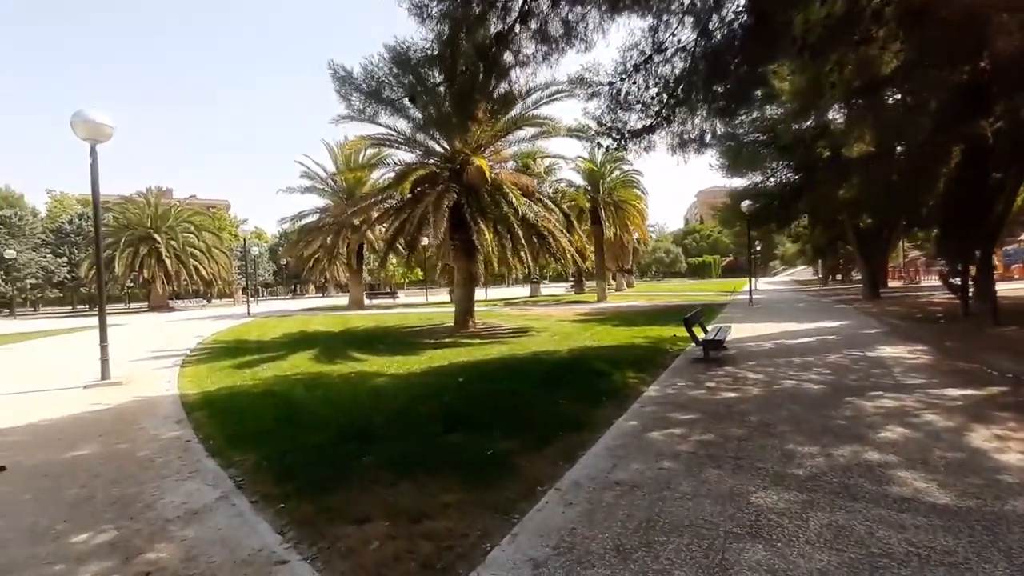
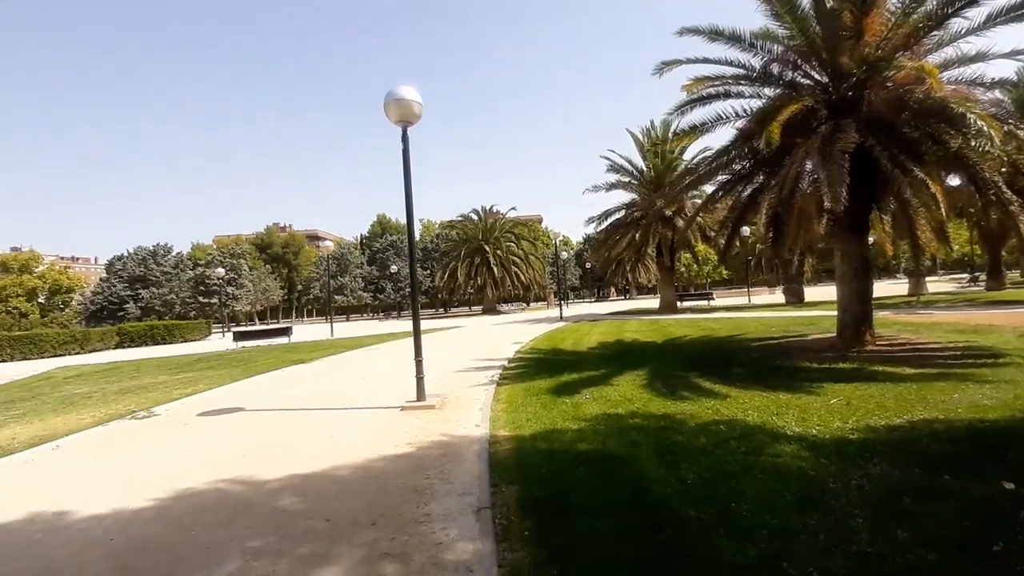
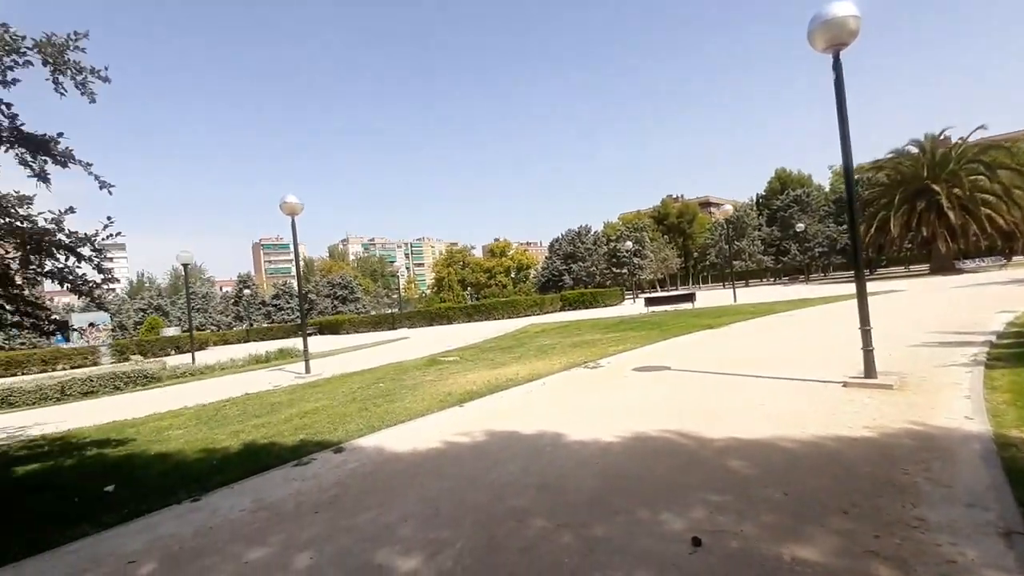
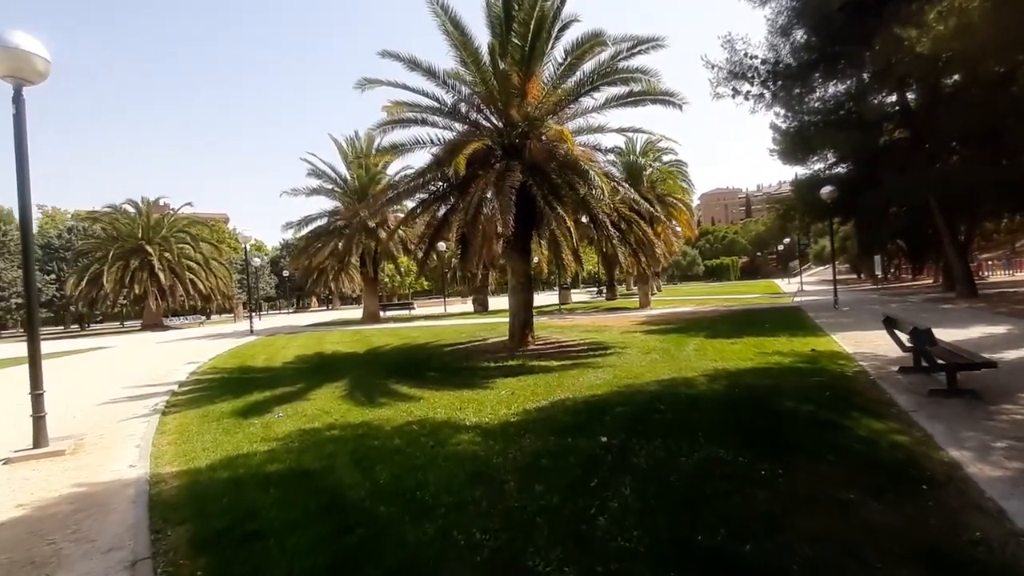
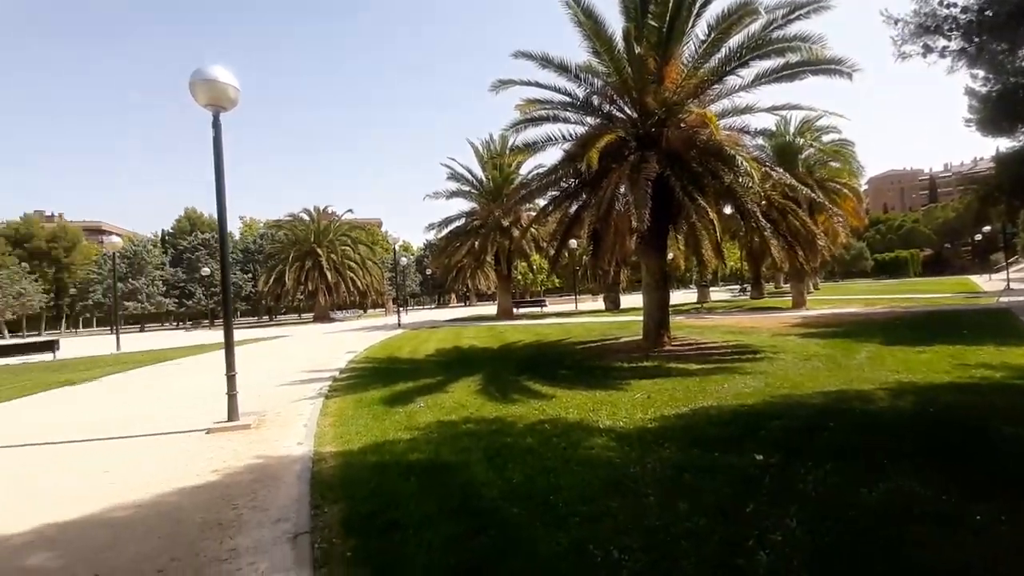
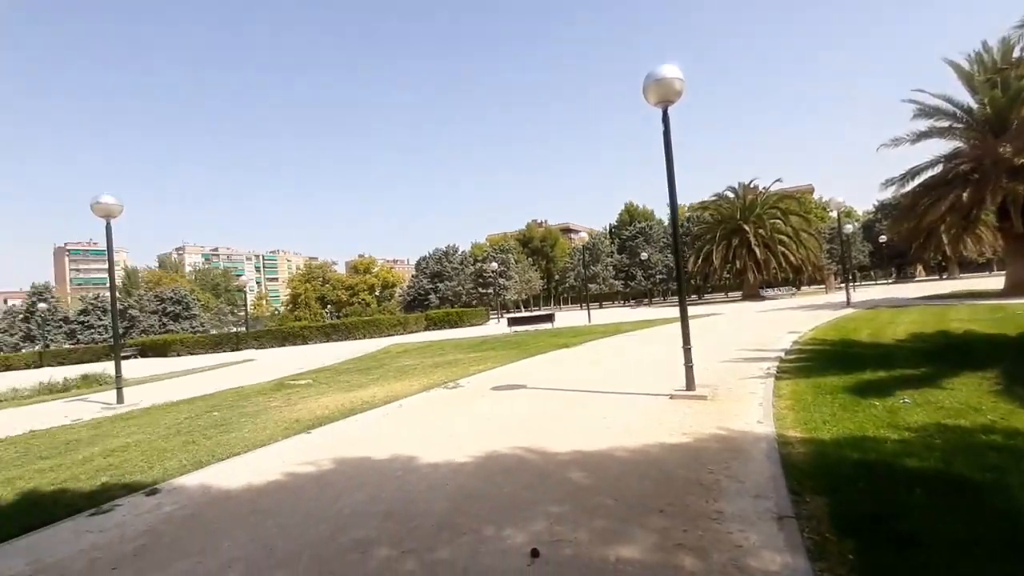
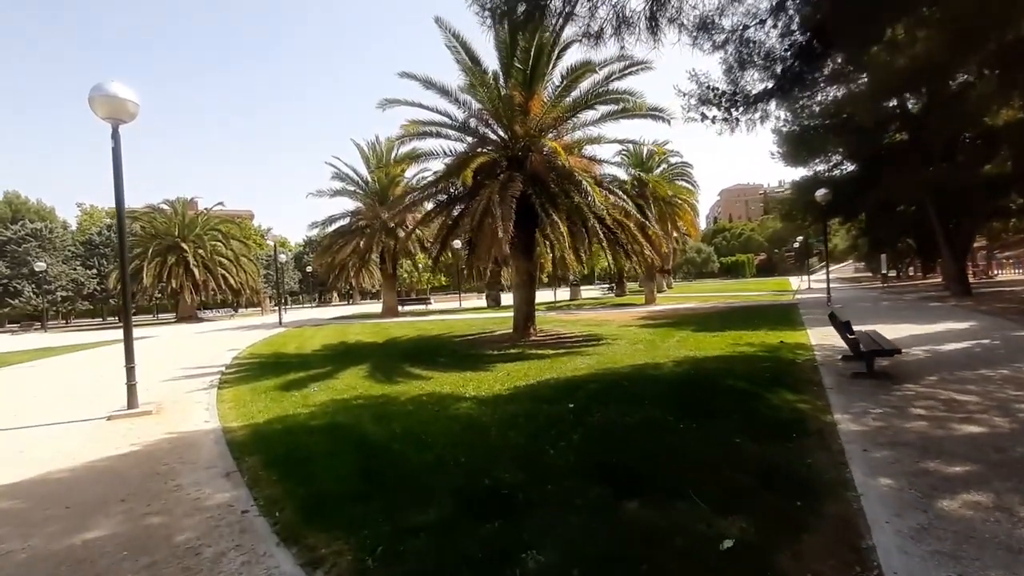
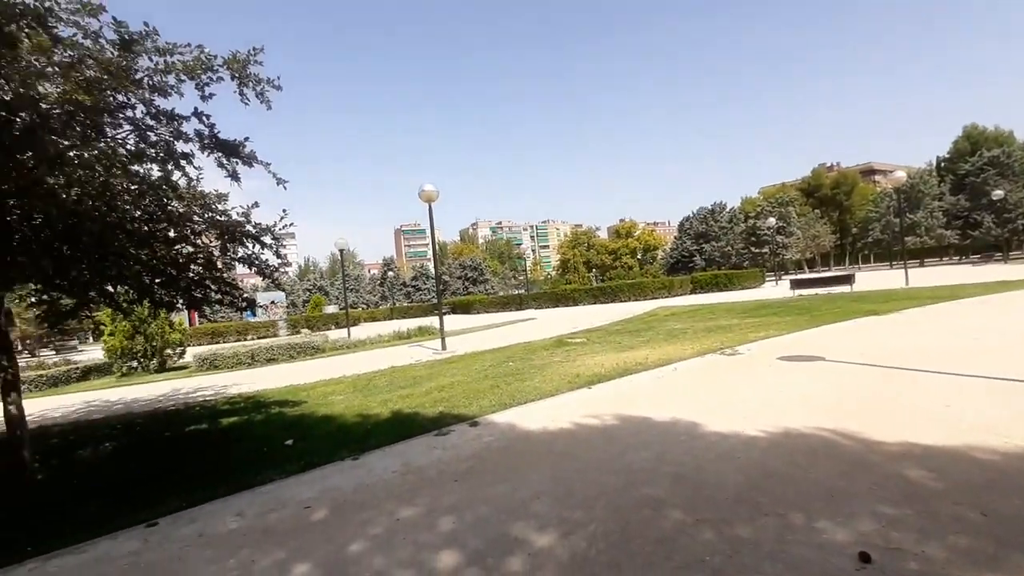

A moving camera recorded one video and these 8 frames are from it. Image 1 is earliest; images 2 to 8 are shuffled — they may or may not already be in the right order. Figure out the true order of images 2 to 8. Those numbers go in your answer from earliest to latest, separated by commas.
7, 4, 5, 2, 6, 3, 8
